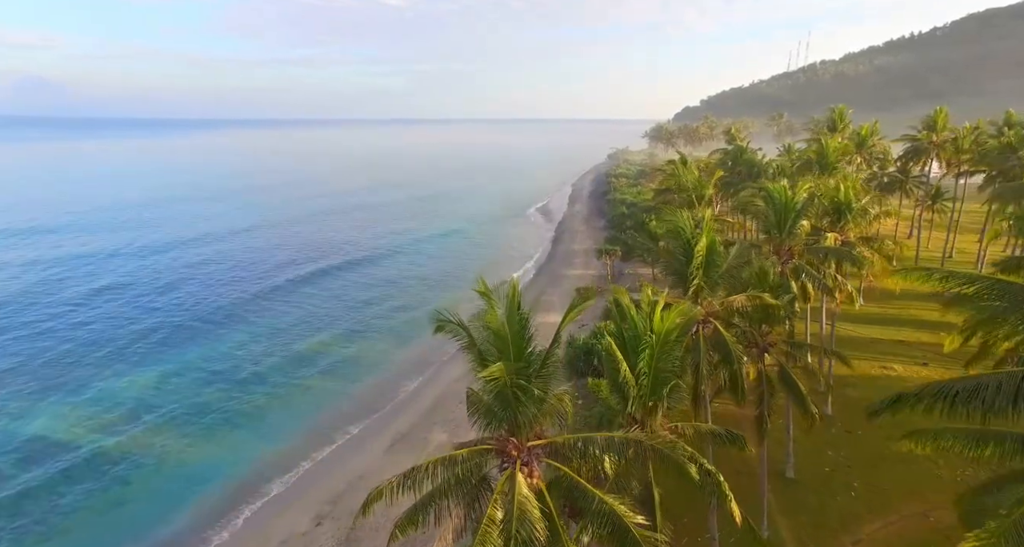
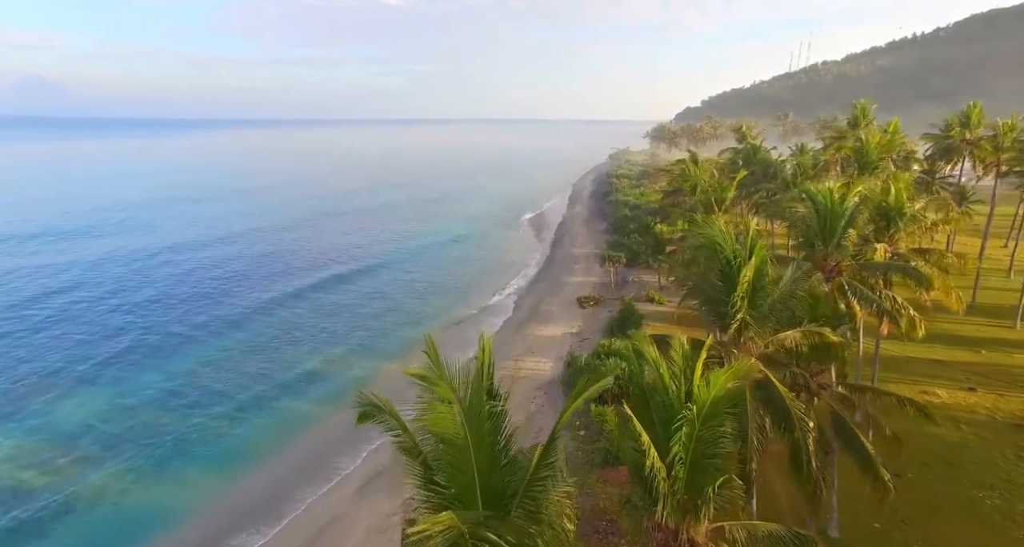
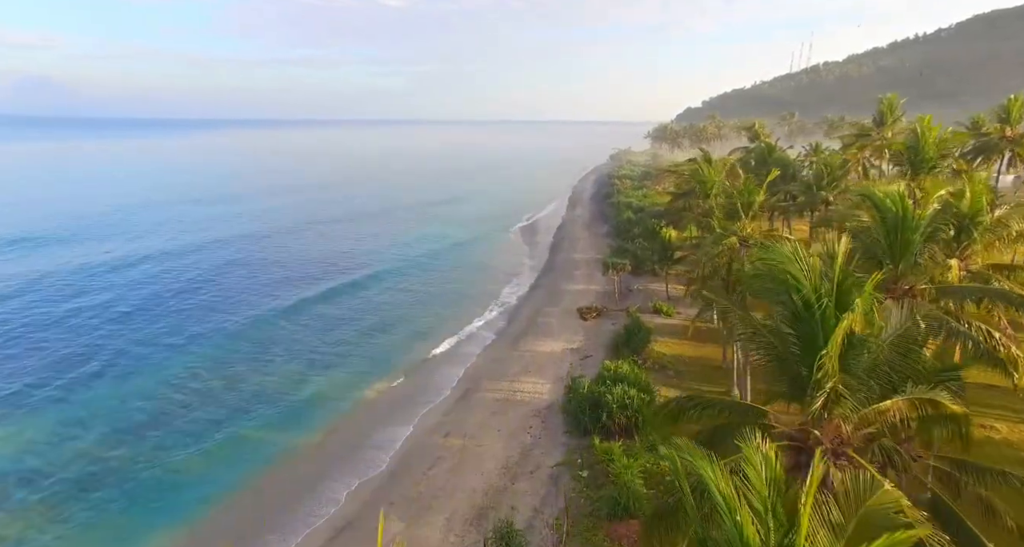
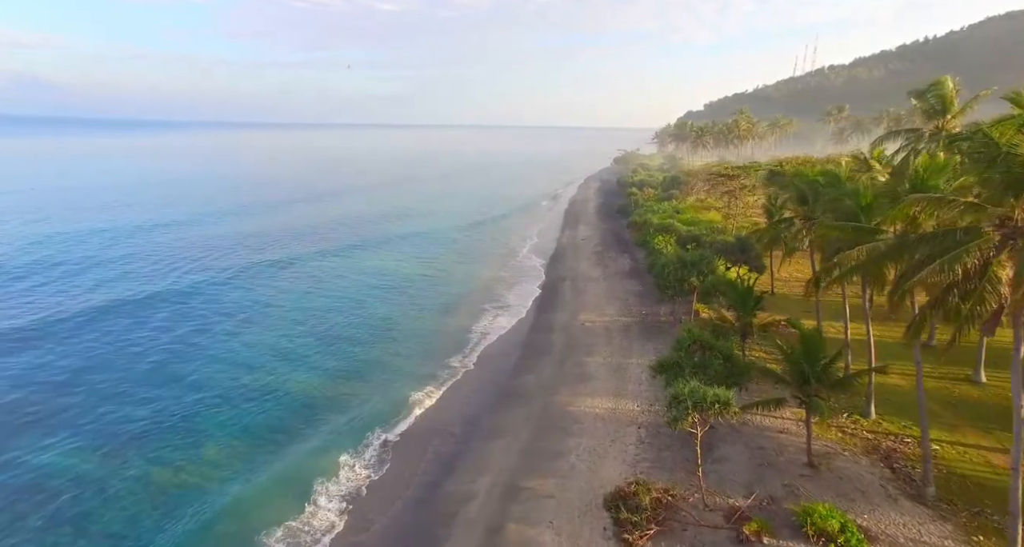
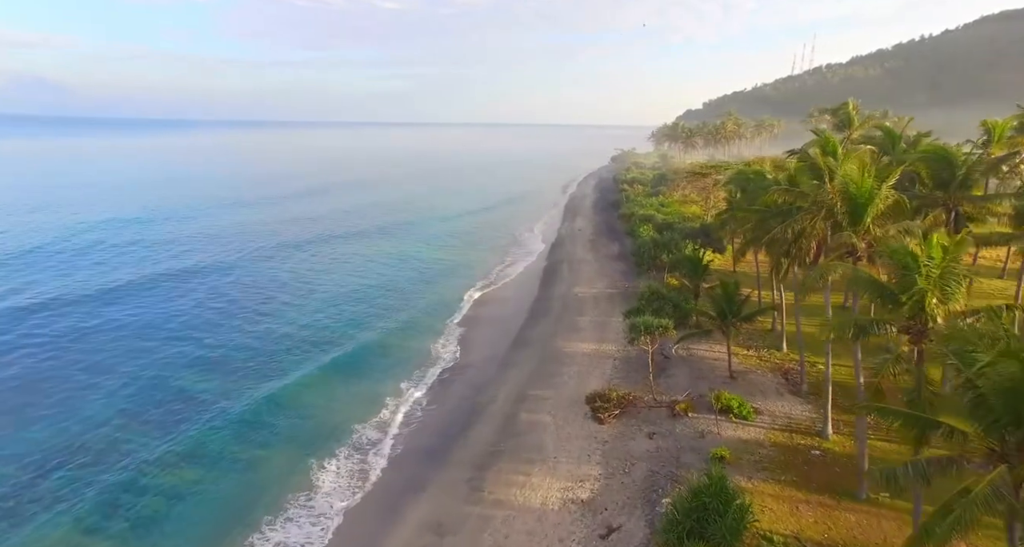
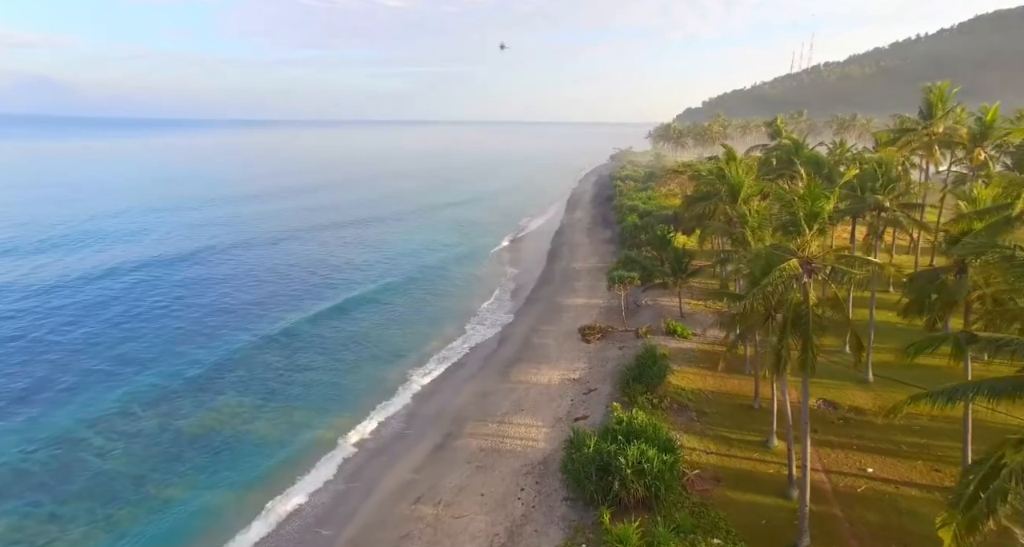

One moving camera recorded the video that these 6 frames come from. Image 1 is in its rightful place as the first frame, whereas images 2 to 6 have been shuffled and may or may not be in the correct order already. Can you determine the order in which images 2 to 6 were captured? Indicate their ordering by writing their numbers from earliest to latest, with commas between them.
2, 3, 6, 5, 4
